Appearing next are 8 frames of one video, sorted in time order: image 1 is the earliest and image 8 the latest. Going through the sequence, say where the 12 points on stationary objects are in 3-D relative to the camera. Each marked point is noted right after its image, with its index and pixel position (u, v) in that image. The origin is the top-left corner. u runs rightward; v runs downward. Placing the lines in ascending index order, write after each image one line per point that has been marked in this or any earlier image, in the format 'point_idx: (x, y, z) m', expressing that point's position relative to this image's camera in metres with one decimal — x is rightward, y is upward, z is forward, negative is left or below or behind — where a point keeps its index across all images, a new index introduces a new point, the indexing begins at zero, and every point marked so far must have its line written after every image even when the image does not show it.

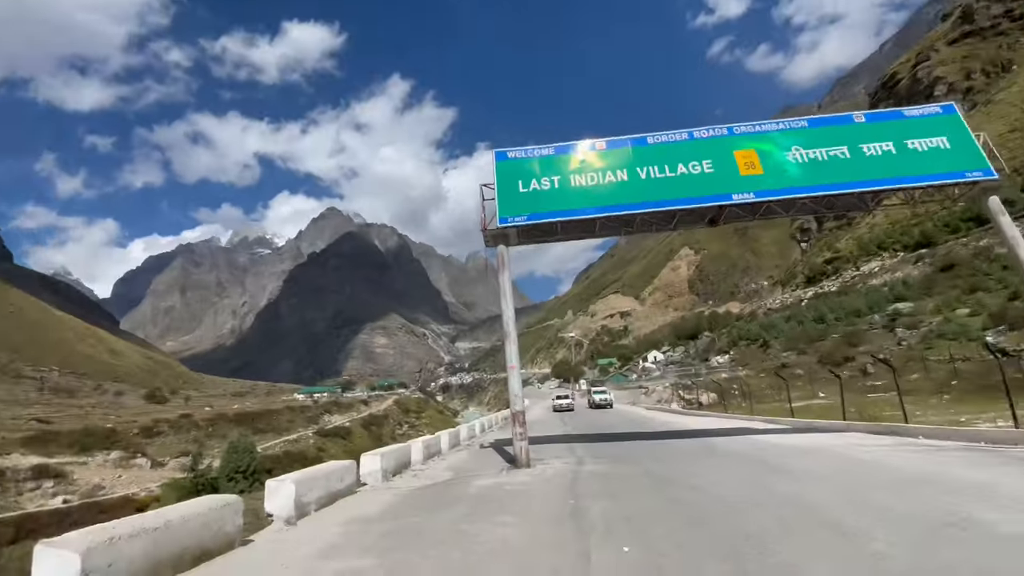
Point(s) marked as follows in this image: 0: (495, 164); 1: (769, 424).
0: (-0.5, +3.4, +13.0) m
1: (+10.3, -5.5, +19.0) m
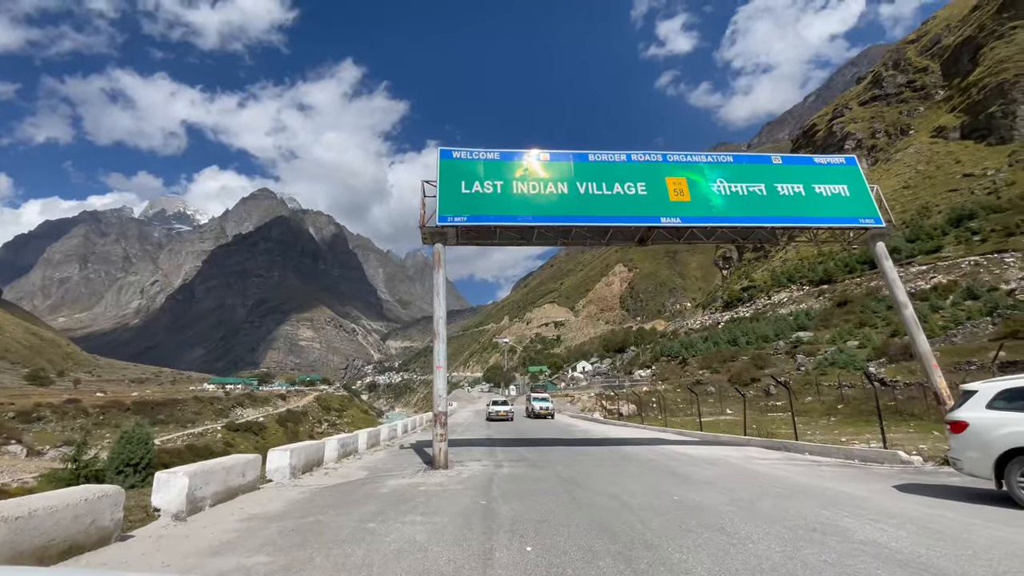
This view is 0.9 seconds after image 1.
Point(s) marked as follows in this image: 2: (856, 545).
0: (-2.0, +3.4, +12.9) m
1: (+7.1, -6.3, +20.1) m
2: (+3.9, -2.9, +5.4) m
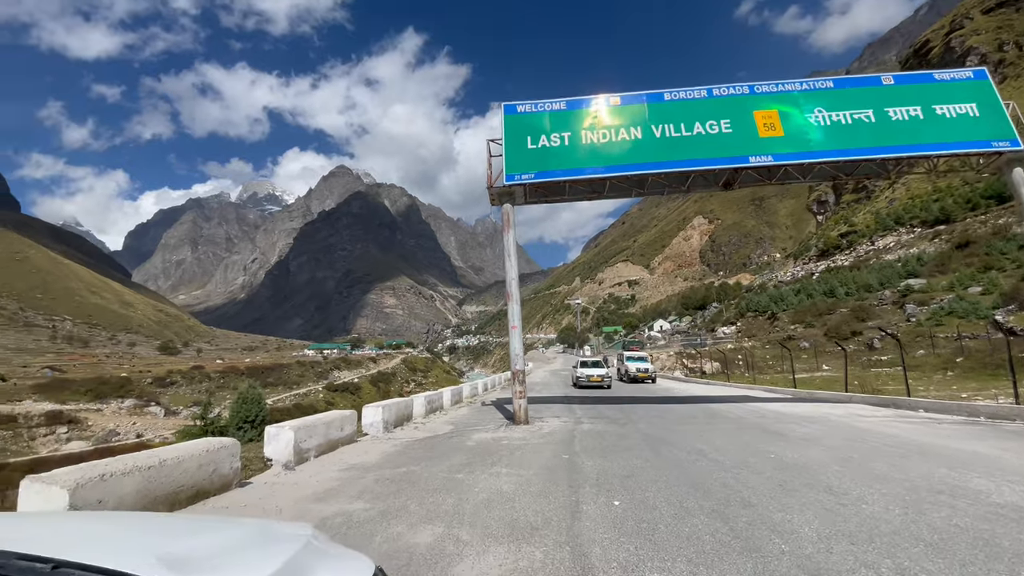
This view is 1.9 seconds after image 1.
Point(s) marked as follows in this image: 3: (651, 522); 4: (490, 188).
0: (-0.2, +4.5, +12.5) m
1: (+10.4, -4.2, +19.1) m
2: (+4.8, -2.2, +4.7) m
3: (+1.3, -2.1, +4.3) m
4: (-0.6, +2.6, +12.4) m
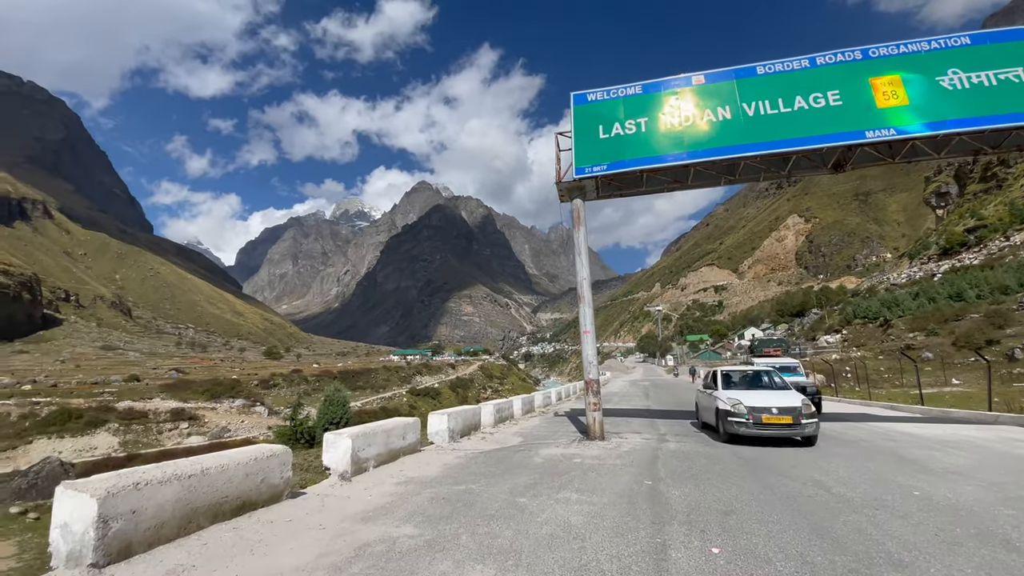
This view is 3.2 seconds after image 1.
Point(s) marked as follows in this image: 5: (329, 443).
0: (+1.5, +4.5, +11.7) m
1: (+13.1, -4.3, +16.4) m
2: (+5.3, -2.1, +3.1) m
3: (+1.7, -2.0, +3.2) m
4: (+1.2, +2.6, +11.6) m
5: (-2.6, -2.2, +6.6) m
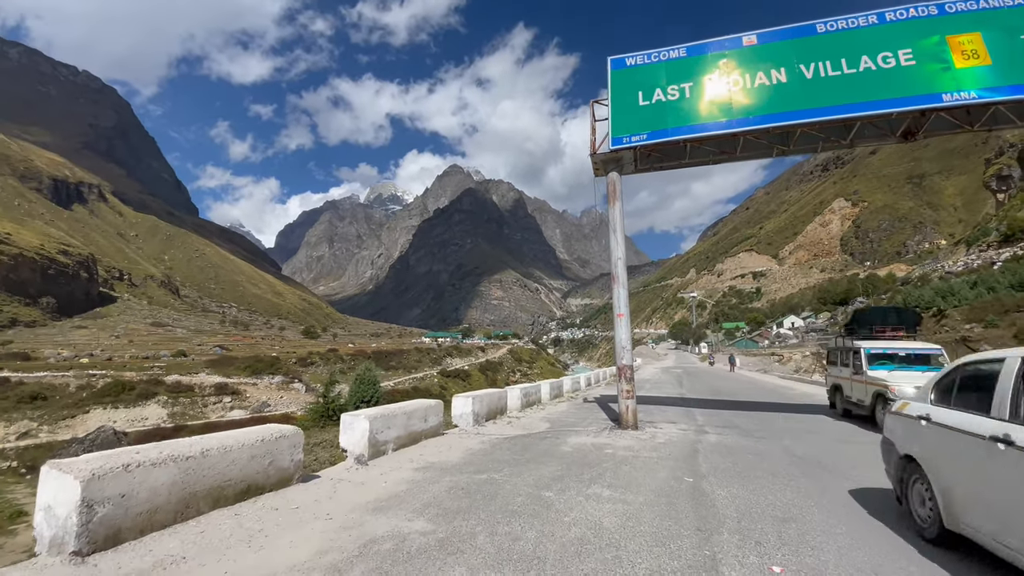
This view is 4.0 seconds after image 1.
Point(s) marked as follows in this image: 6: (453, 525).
0: (+2.3, +4.9, +10.9) m
1: (+14.0, -3.8, +15.1) m
2: (+5.4, -1.9, +2.3) m
3: (+1.9, -1.8, +2.6) m
4: (+1.9, +3.0, +10.8) m
5: (-2.2, -1.8, +6.3) m
6: (-0.5, -2.0, +4.0) m
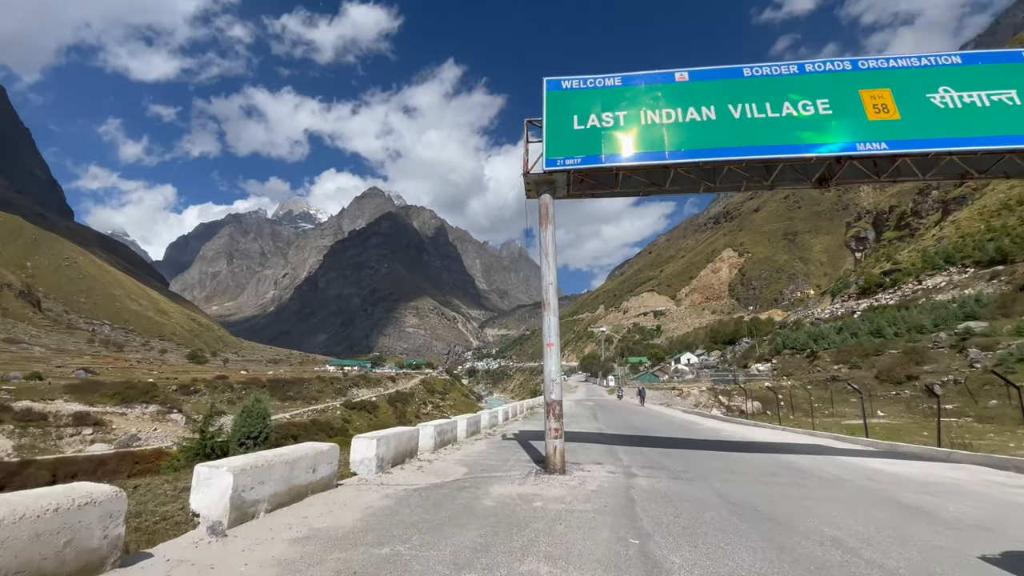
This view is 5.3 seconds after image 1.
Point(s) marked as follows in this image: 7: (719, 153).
0: (+0.8, +4.3, +10.5) m
1: (+11.2, -5.2, +16.0) m
2: (+5.1, -2.2, +2.1) m
3: (+1.5, -1.9, +1.9) m
4: (+0.3, +2.4, +10.2) m
5: (-3.1, -1.9, +4.7) m
6: (-1.0, -2.0, +2.7) m
7: (+4.3, +2.8, +9.9) m
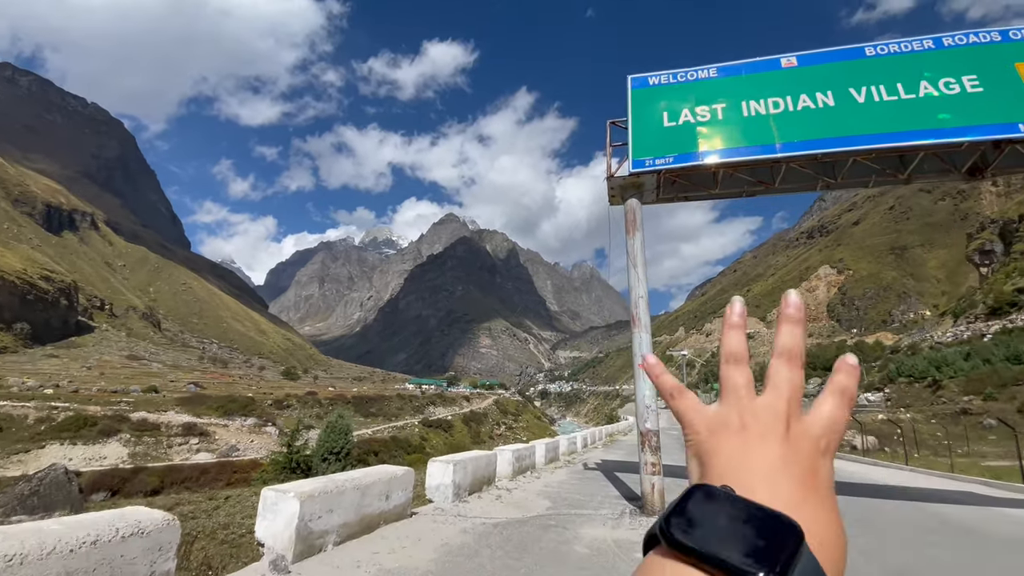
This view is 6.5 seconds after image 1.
0: (+2.4, +4.0, +9.7) m
1: (+13.7, -5.7, +13.1) m
2: (+5.5, -2.1, +0.5) m
3: (+1.9, -1.8, +0.8) m
4: (+2.0, +2.1, +9.4) m
5: (-2.3, -2.0, +4.3) m
6: (-0.5, -2.0, +2.0) m
7: (+5.9, +2.6, +8.5) m
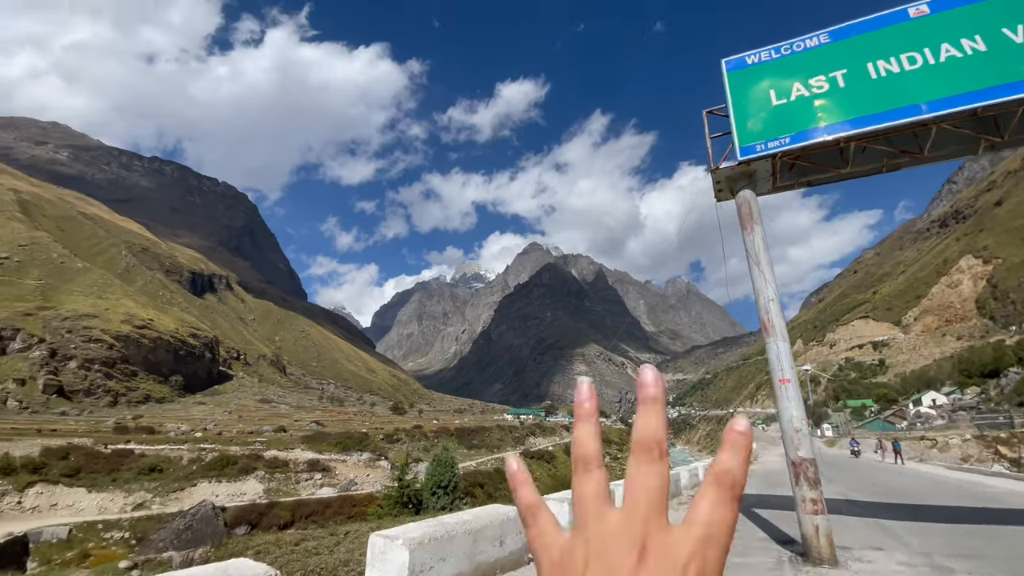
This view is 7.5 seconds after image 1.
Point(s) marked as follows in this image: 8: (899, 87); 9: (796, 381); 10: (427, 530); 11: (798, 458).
0: (+4.0, +3.9, +8.8) m
1: (+16.4, -4.9, +9.4) m
2: (+5.7, -1.4, -1.3) m
3: (+2.2, -1.5, -0.3) m
4: (+3.6, +2.0, +8.5) m
5: (-1.2, -2.2, +3.9) m
6: (+0.2, -2.0, +1.4) m
7: (+7.2, +2.8, +6.9) m
8: (+6.1, +3.1, +7.5) m
9: (+4.2, -1.4, +7.1) m
10: (-0.8, -2.2, +4.3) m
11: (+3.8, -2.3, +6.4) m
